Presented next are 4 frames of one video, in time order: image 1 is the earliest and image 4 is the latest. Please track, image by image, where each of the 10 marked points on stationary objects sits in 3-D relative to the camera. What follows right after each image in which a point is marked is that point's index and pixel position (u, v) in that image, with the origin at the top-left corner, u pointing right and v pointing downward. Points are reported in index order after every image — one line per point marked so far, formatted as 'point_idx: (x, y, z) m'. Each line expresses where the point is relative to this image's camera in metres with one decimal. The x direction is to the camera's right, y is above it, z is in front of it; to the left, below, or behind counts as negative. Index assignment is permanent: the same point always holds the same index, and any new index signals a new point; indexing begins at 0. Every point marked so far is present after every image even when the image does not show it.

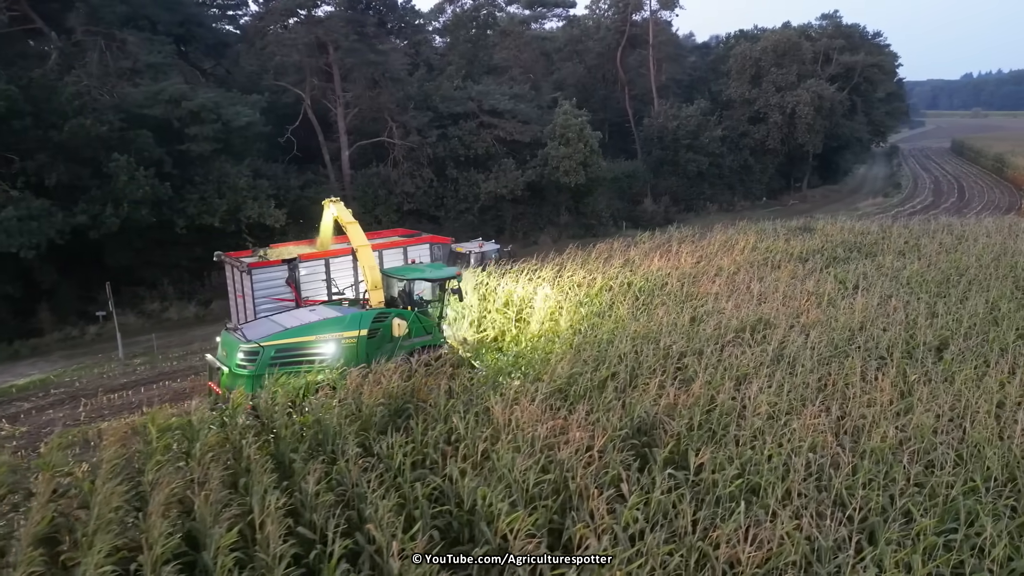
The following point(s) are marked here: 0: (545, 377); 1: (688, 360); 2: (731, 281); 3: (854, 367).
0: (+0.3, -0.8, +6.5) m
1: (+1.8, -0.7, +6.8) m
2: (+2.9, +0.1, +9.9) m
3: (+3.0, -0.7, +6.5) m
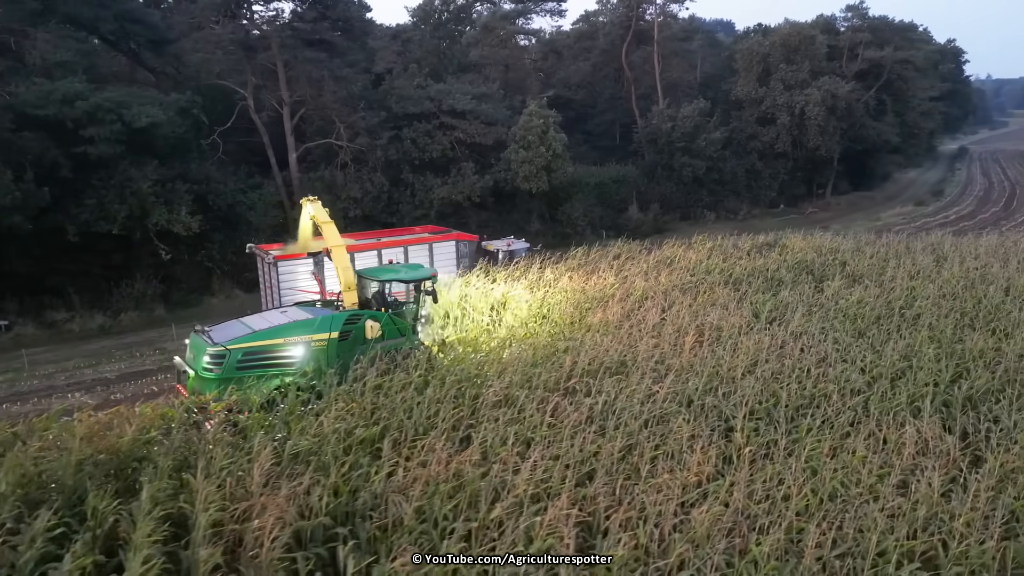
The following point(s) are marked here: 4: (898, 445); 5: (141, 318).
0: (-1.5, -1.0, +5.4) m
1: (0.0, -1.0, +5.6) m
2: (+1.4, -0.3, +8.6) m
3: (+1.2, -1.0, +5.3) m
4: (+2.6, -1.1, +5.0) m
5: (-6.0, -0.5, +12.2) m
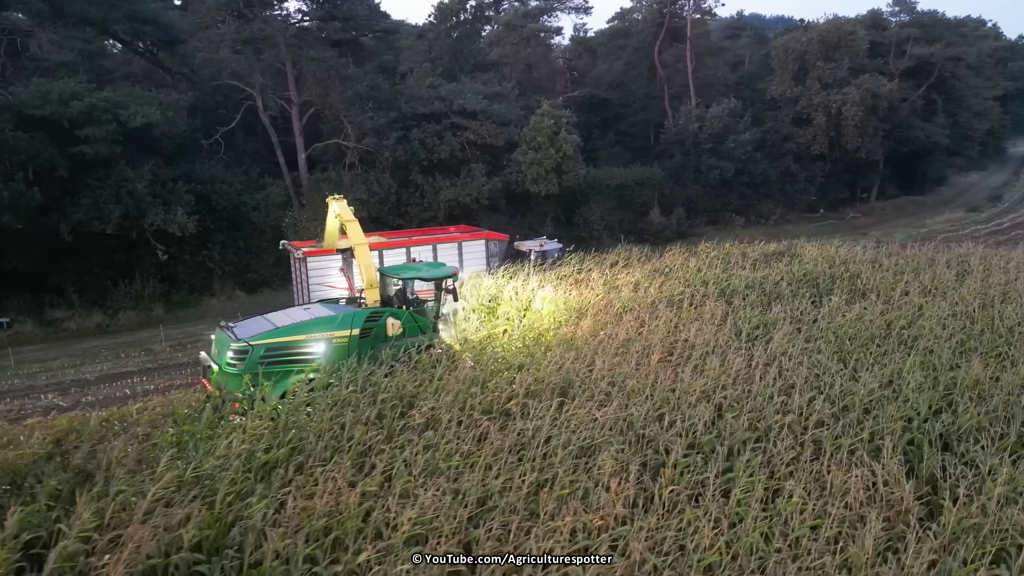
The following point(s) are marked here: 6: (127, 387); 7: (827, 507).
0: (-2.1, -1.1, +5.1) m
1: (-0.6, -1.1, +5.2) m
2: (+1.0, -0.4, +8.1) m
3: (+0.6, -1.1, +4.8) m
4: (+2.0, -1.2, +4.5) m
5: (-6.1, -0.5, +12.2) m
6: (-4.7, -1.2, +9.3) m
7: (+1.8, -1.3, +4.3) m
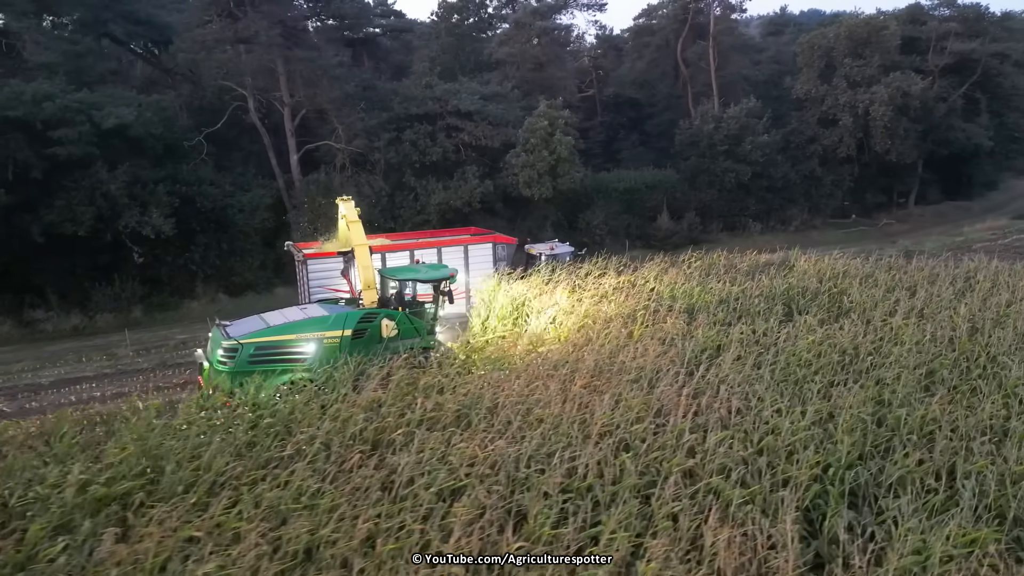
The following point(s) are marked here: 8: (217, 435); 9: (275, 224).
0: (-2.9, -1.2, +4.8) m
1: (-1.5, -1.2, +4.8) m
2: (+0.4, -0.5, +7.6) m
3: (-0.3, -1.3, +4.3) m
4: (+1.1, -1.4, +3.9) m
5: (-6.4, -0.5, +12.1) m
6: (-5.3, -1.3, +9.1) m
7: (+0.9, -1.4, +3.7) m
8: (-2.1, -1.1, +5.3) m
9: (-4.5, +1.2, +14.3) m
